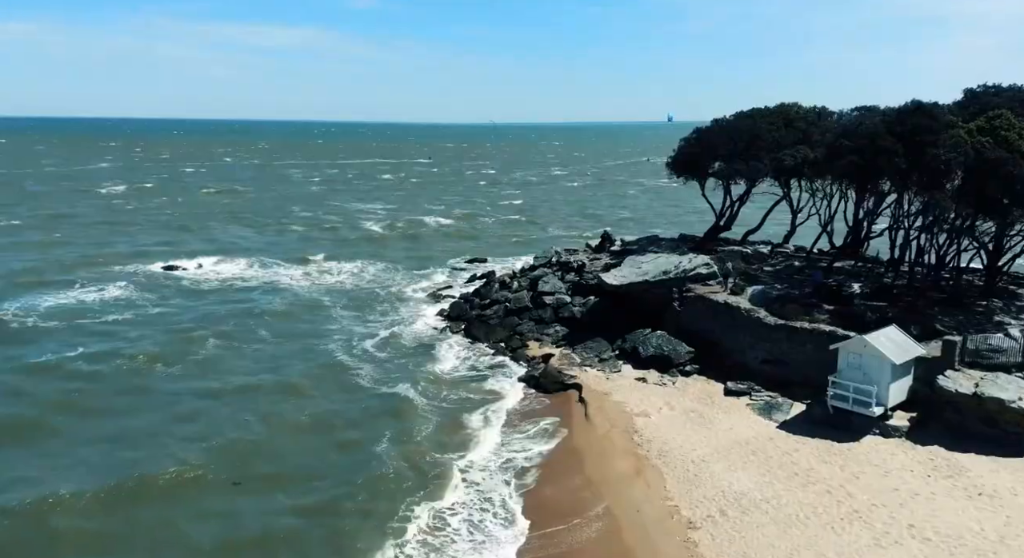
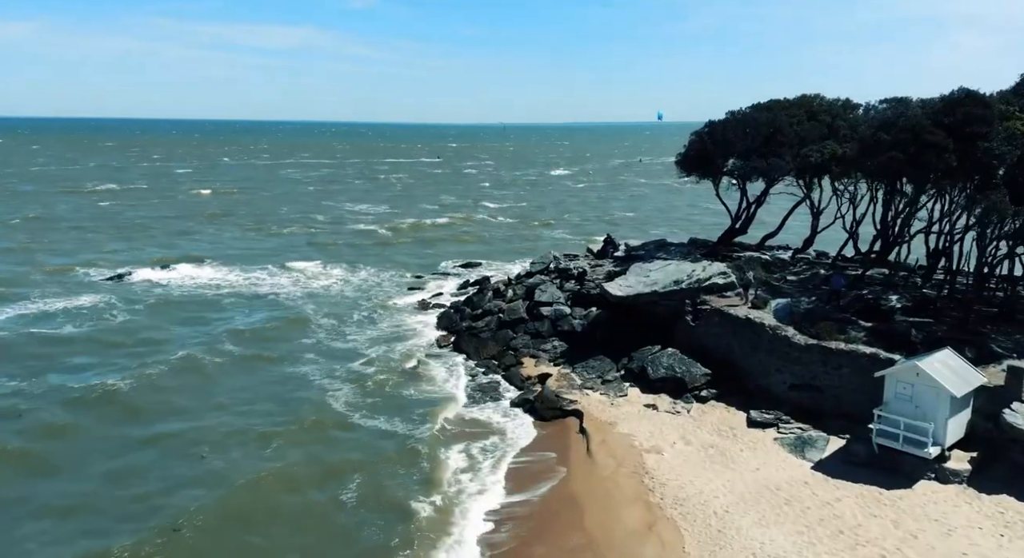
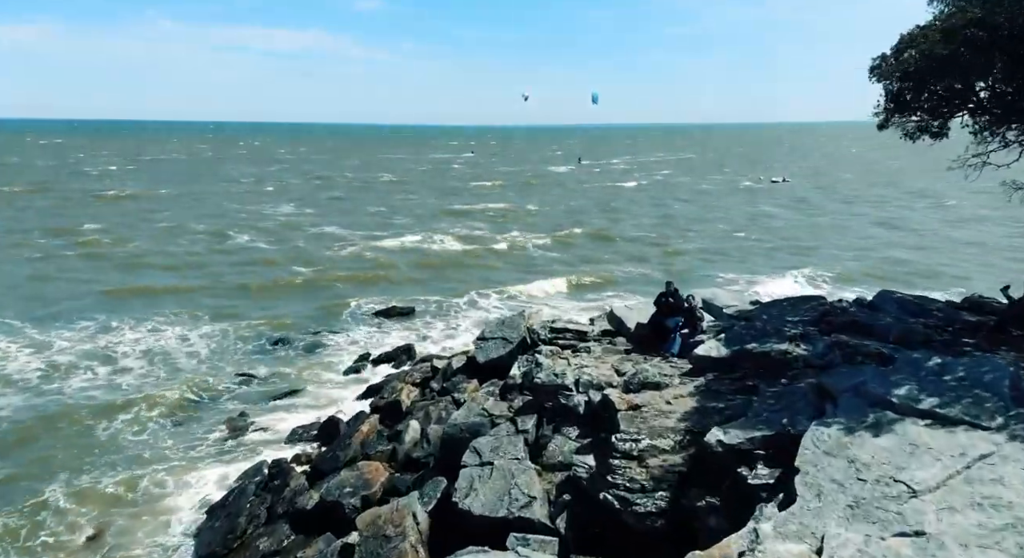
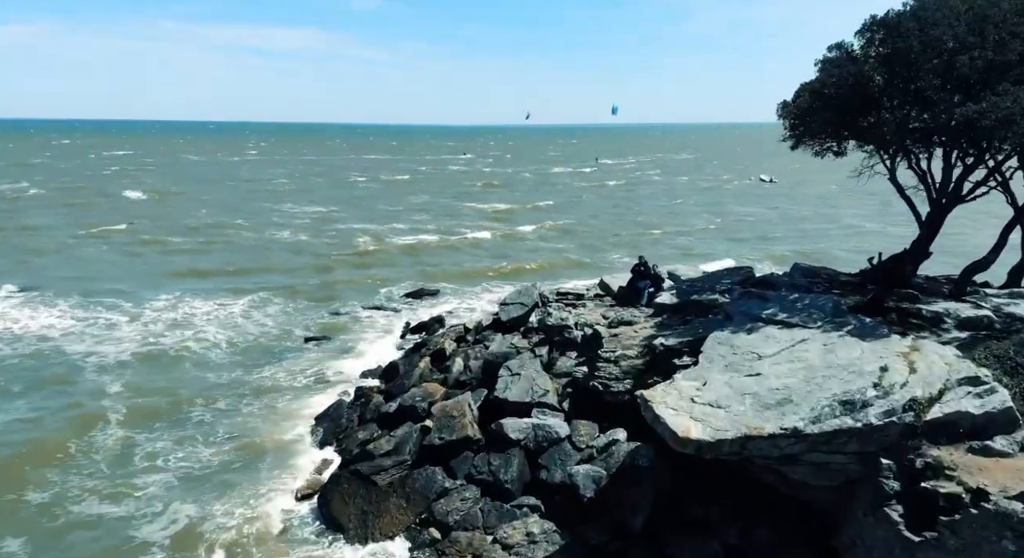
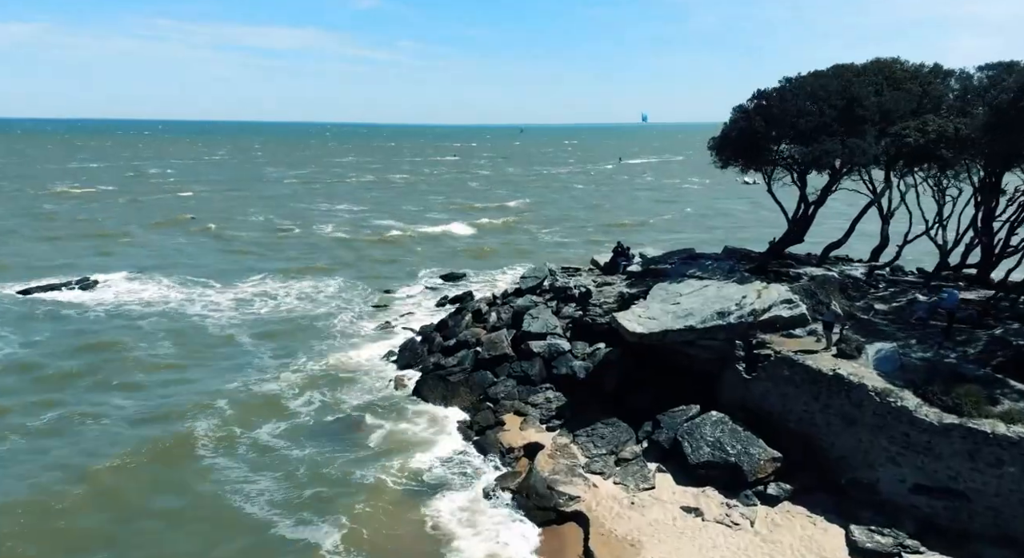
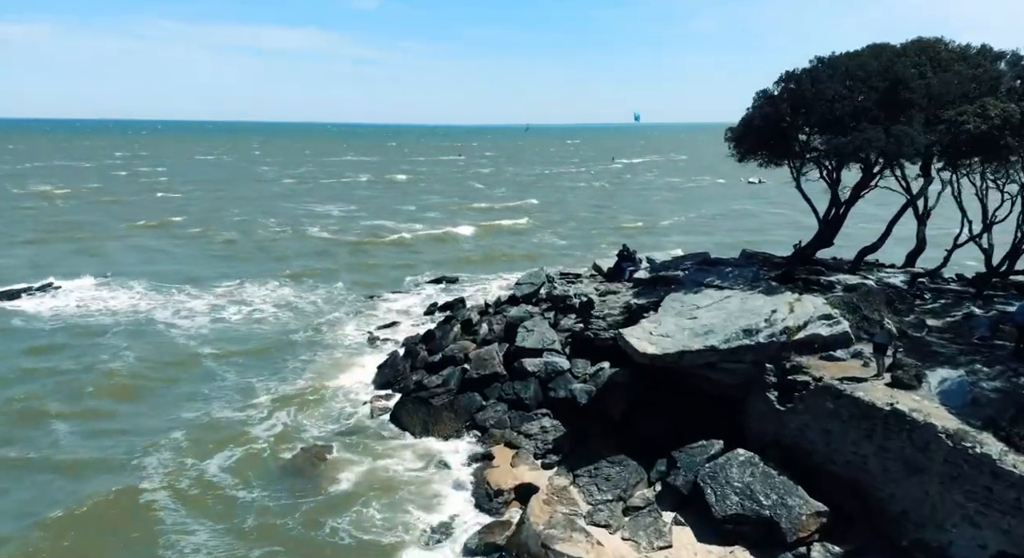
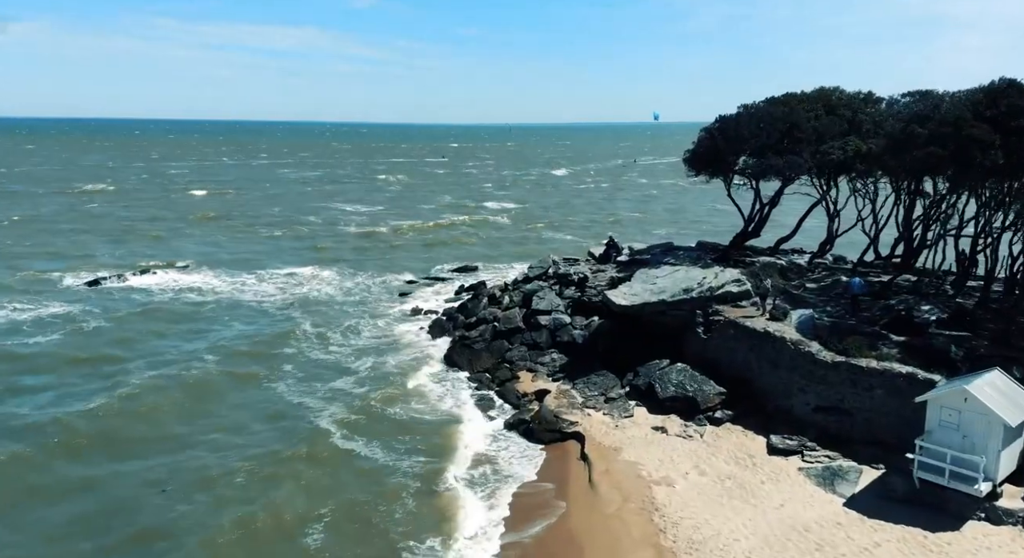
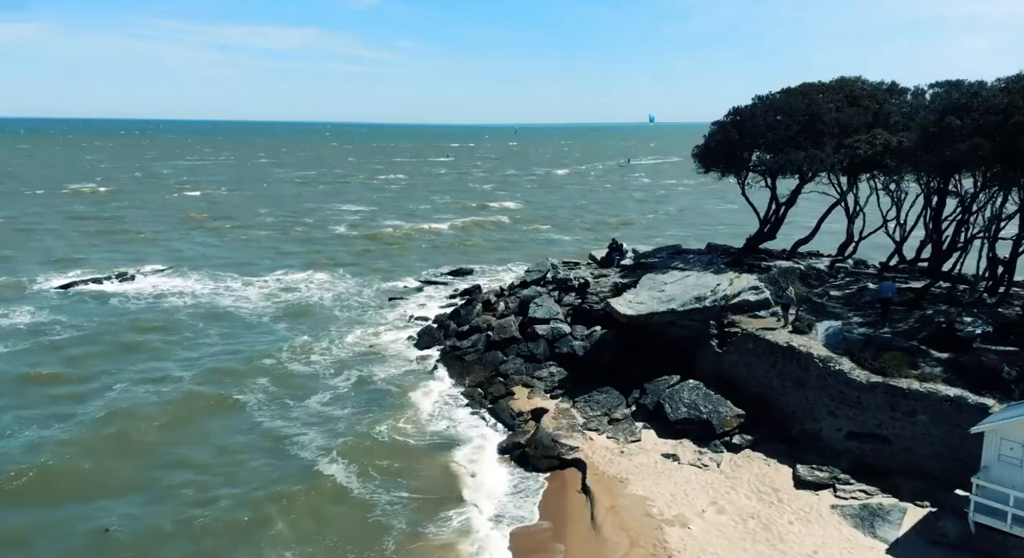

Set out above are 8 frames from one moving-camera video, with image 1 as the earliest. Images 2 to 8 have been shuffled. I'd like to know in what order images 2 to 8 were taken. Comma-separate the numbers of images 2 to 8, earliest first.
2, 7, 8, 5, 6, 4, 3
